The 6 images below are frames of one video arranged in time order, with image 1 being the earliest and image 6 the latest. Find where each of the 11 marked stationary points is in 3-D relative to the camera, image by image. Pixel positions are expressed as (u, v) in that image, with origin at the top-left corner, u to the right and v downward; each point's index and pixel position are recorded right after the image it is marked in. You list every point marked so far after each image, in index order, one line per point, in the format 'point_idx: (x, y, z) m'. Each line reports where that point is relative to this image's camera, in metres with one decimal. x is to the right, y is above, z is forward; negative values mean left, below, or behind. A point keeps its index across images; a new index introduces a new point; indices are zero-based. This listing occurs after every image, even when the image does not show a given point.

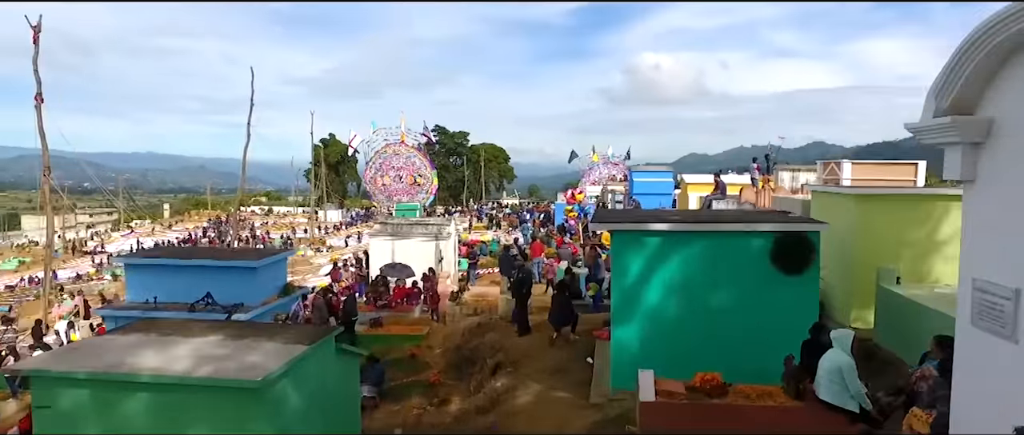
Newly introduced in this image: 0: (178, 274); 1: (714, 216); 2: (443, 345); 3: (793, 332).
0: (-4.4, -0.8, +9.7) m
1: (+2.4, 0.0, +8.7) m
2: (-1.3, -2.3, +13.2) m
3: (+3.0, -1.2, +7.7) m
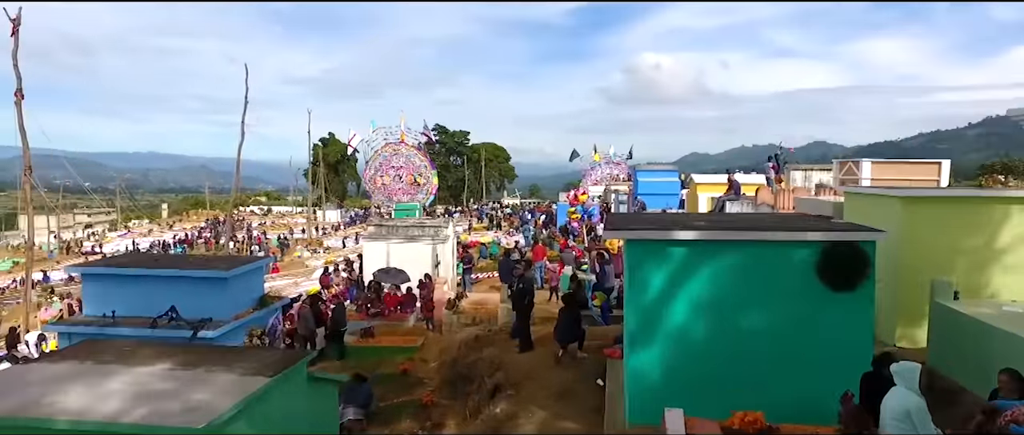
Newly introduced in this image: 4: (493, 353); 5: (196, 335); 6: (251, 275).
0: (-4.4, -0.8, +8.7) m
1: (+2.4, -0.1, +7.7) m
2: (-1.2, -2.4, +12.2) m
3: (+3.0, -1.3, +6.7) m
4: (-0.3, -2.0, +10.7) m
5: (-3.5, -1.3, +8.1) m
6: (-3.4, -0.7, +9.3) m
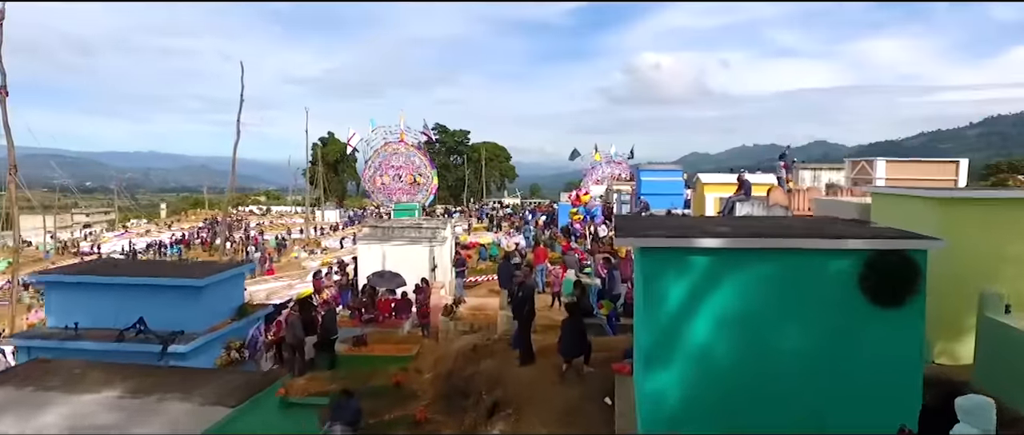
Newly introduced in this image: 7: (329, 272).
0: (-4.4, -0.8, +7.9) m
1: (+2.4, -0.1, +7.0) m
2: (-1.2, -2.4, +11.5) m
3: (+3.0, -1.3, +6.0) m
4: (-0.3, -2.0, +10.0) m
5: (-3.5, -1.4, +7.4) m
6: (-3.4, -0.8, +8.6) m
7: (-4.8, -1.4, +18.9) m
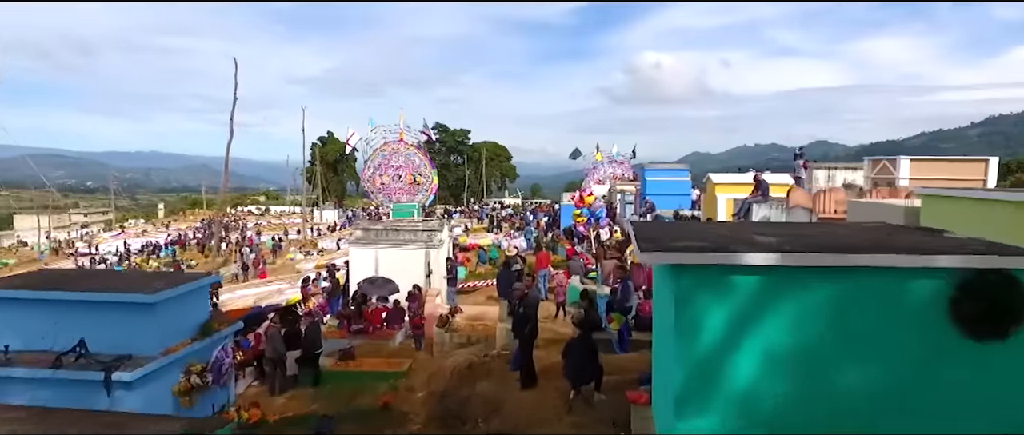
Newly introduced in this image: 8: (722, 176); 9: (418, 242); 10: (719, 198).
0: (-4.4, -0.9, +6.9) m
1: (+2.4, -0.2, +6.0) m
2: (-1.2, -2.5, +10.5) m
3: (+3.0, -1.4, +4.9) m
4: (-0.3, -2.1, +9.0) m
5: (-3.5, -1.4, +6.4) m
6: (-3.4, -0.8, +7.6) m
7: (-4.7, -1.5, +17.9) m
8: (+5.6, +1.1, +19.5) m
9: (-2.3, -0.6, +18.0) m
10: (+5.3, +0.5, +18.7) m
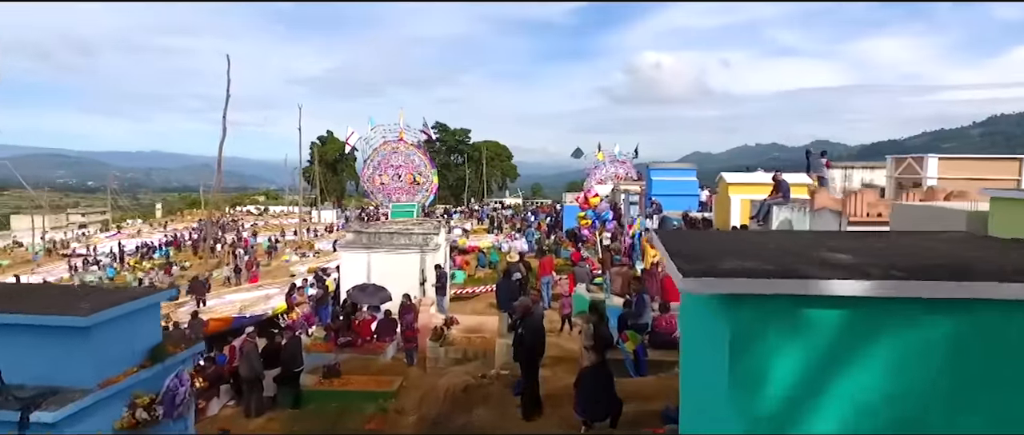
0: (-4.4, -1.0, +5.8) m
1: (+2.4, -0.2, +4.9) m
2: (-1.2, -2.5, +9.4) m
3: (+3.0, -1.4, +3.8) m
4: (-0.3, -2.1, +7.9) m
5: (-3.5, -1.5, +5.3) m
6: (-3.3, -0.9, +6.5) m
7: (-4.7, -1.5, +16.8) m
8: (+5.6, +1.0, +18.4) m
9: (-2.3, -0.6, +16.9) m
10: (+5.4, +0.5, +17.6) m
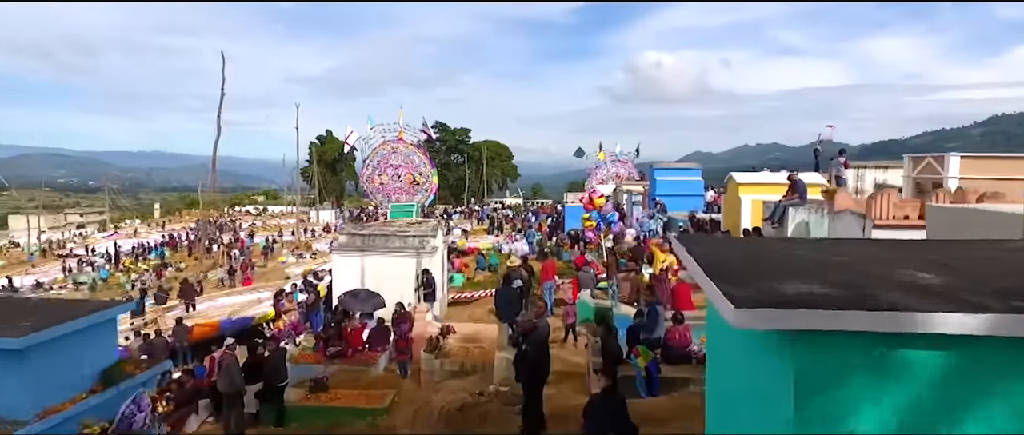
0: (-4.4, -1.0, +5.1) m
1: (+2.4, -0.3, +4.1) m
2: (-1.2, -2.6, +8.6) m
3: (+3.0, -1.5, +3.1) m
4: (-0.3, -2.2, +7.1) m
5: (-3.5, -1.5, +4.5) m
6: (-3.3, -0.9, +5.8) m
7: (-4.7, -1.6, +16.0) m
8: (+5.7, +1.0, +17.7) m
9: (-2.3, -0.7, +16.2) m
10: (+5.4, +0.4, +16.9) m
